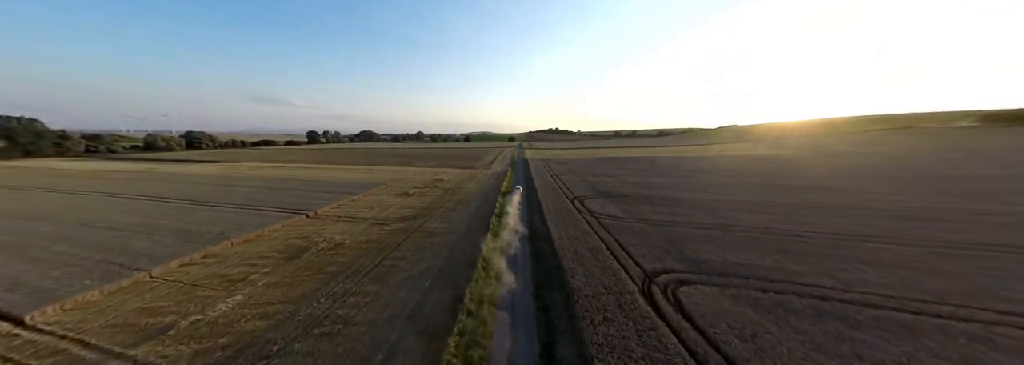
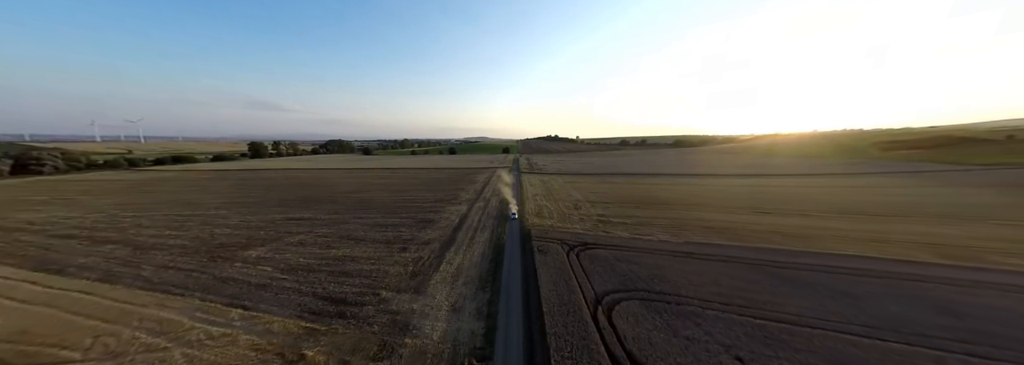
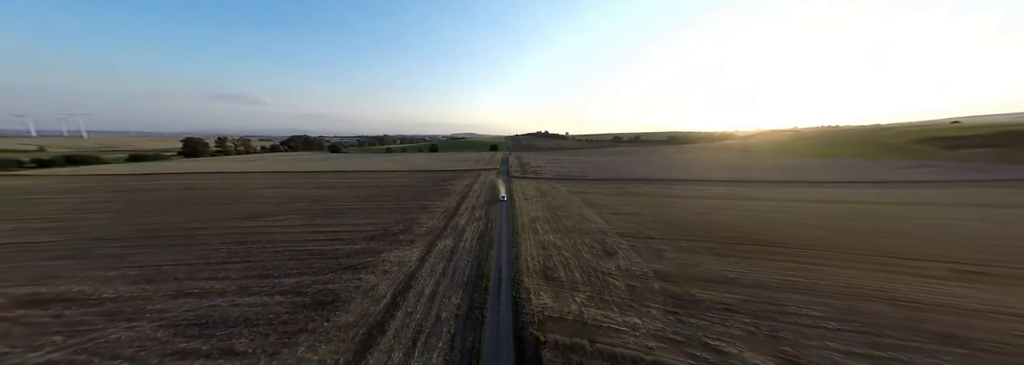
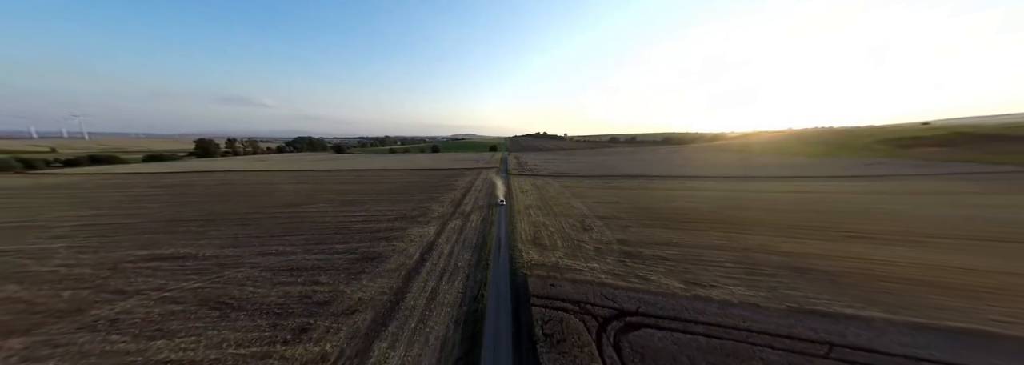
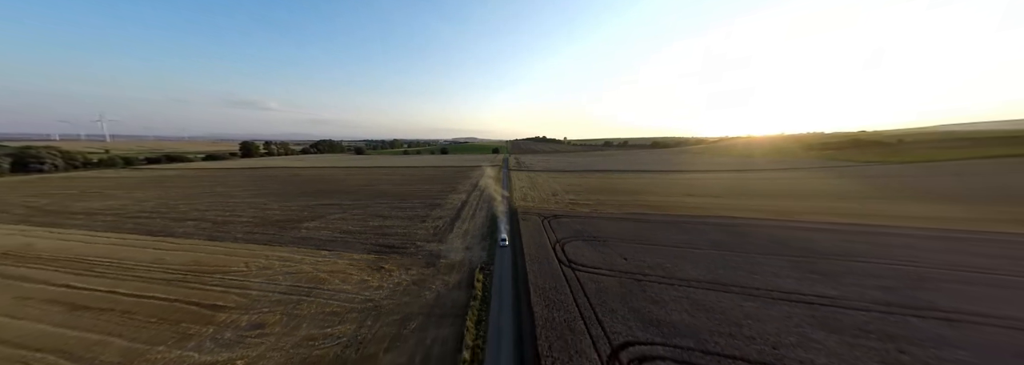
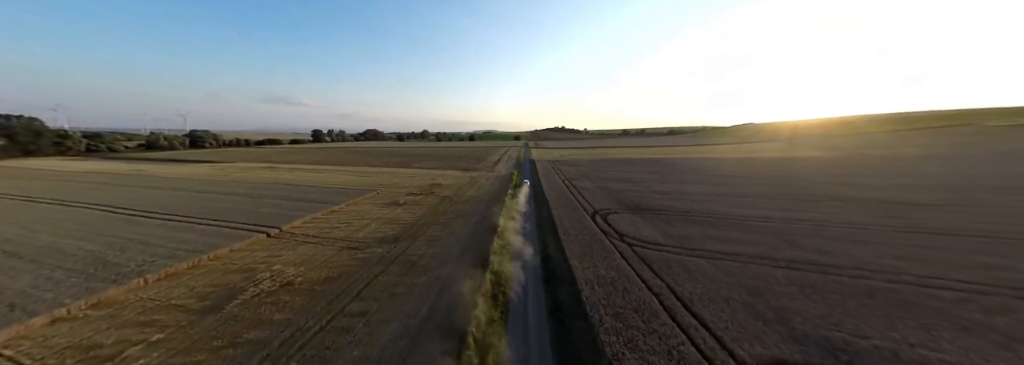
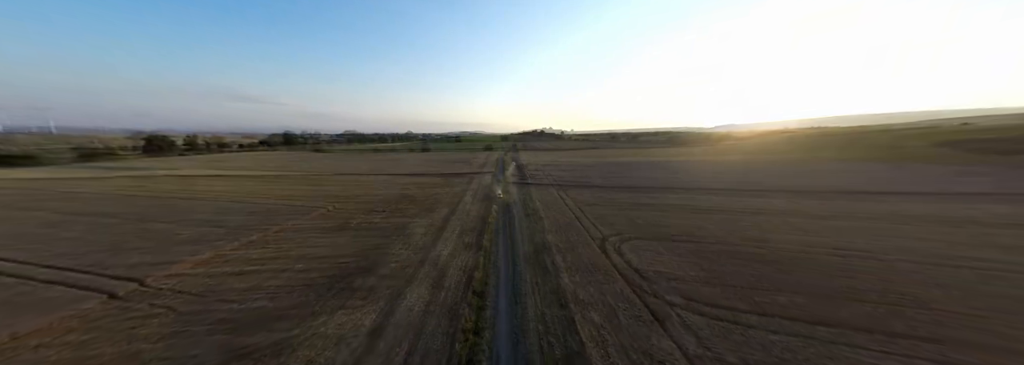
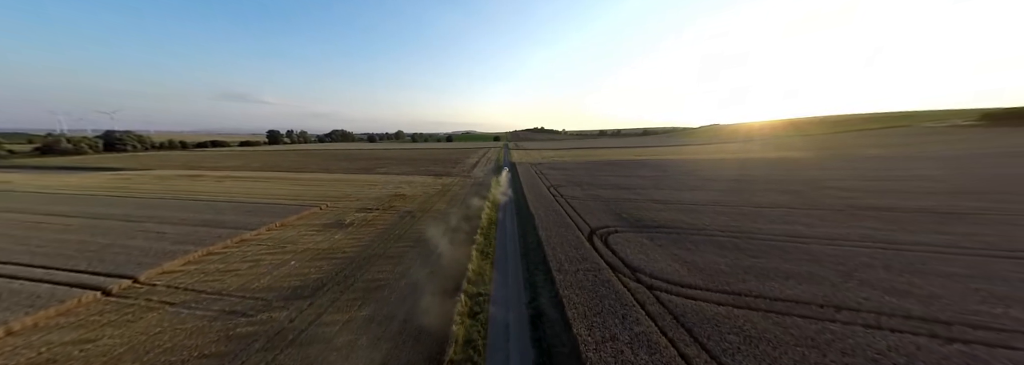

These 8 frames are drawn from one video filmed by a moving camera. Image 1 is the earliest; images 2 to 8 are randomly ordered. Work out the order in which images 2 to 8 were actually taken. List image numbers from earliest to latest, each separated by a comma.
6, 8, 7, 3, 4, 2, 5
